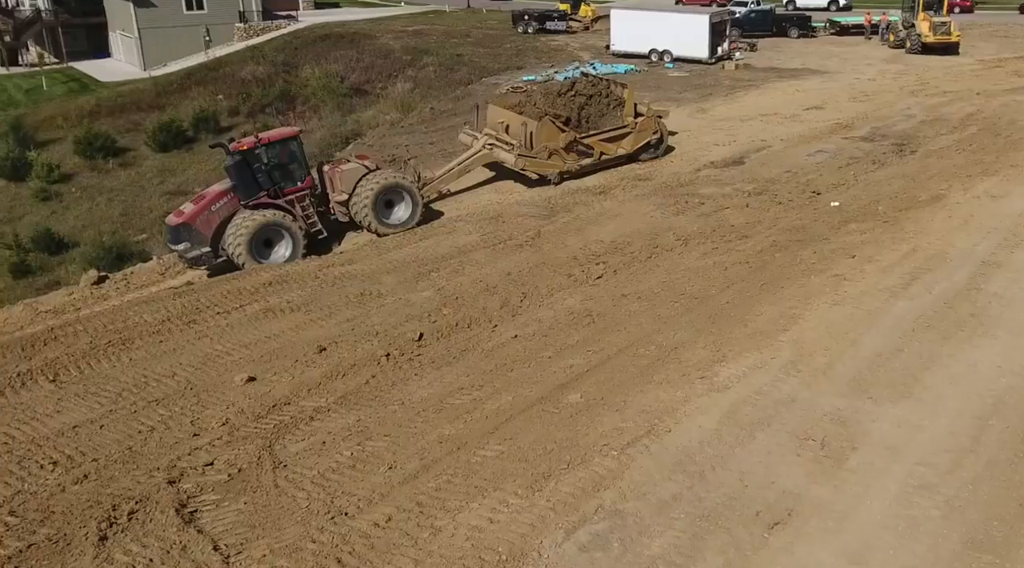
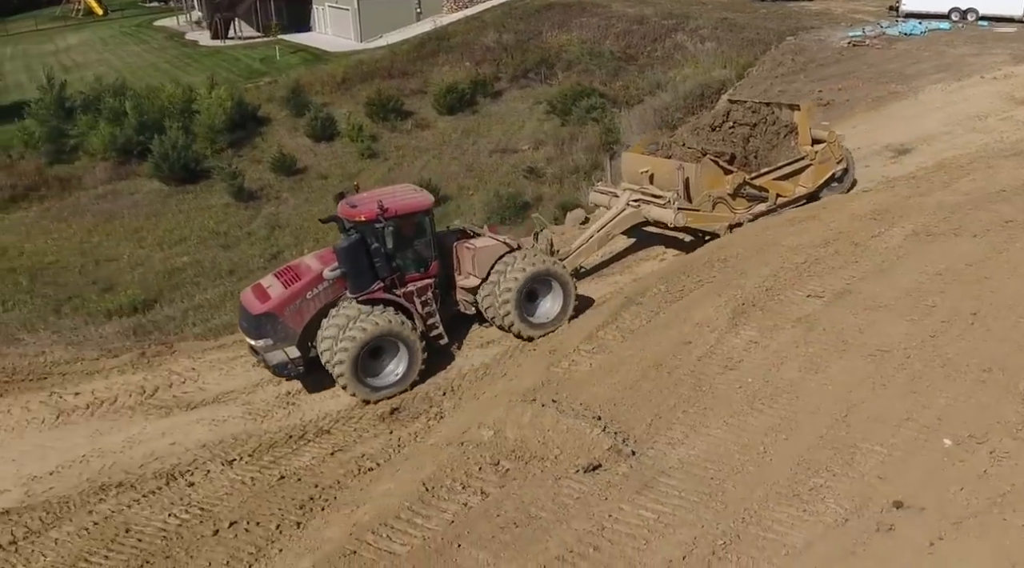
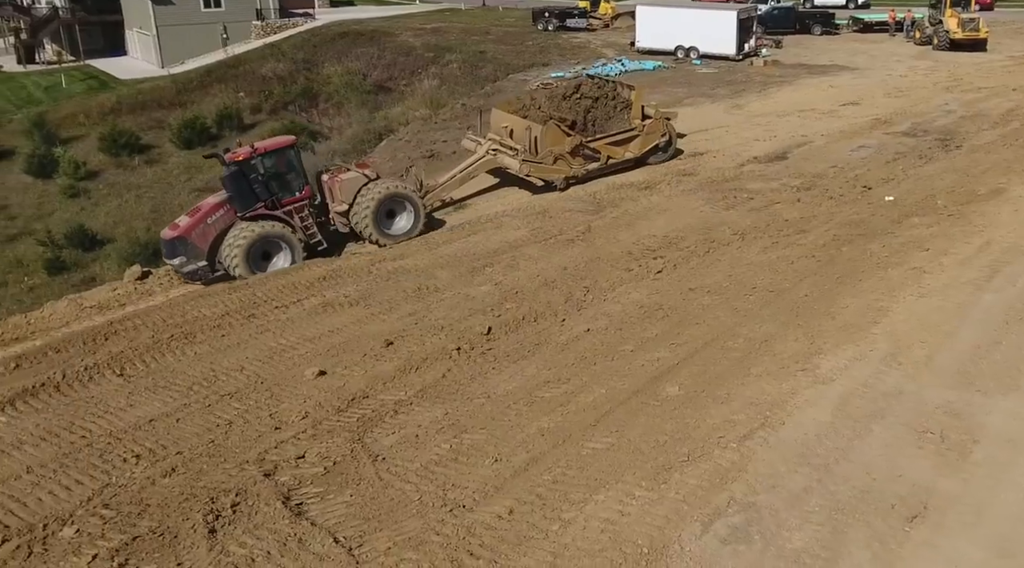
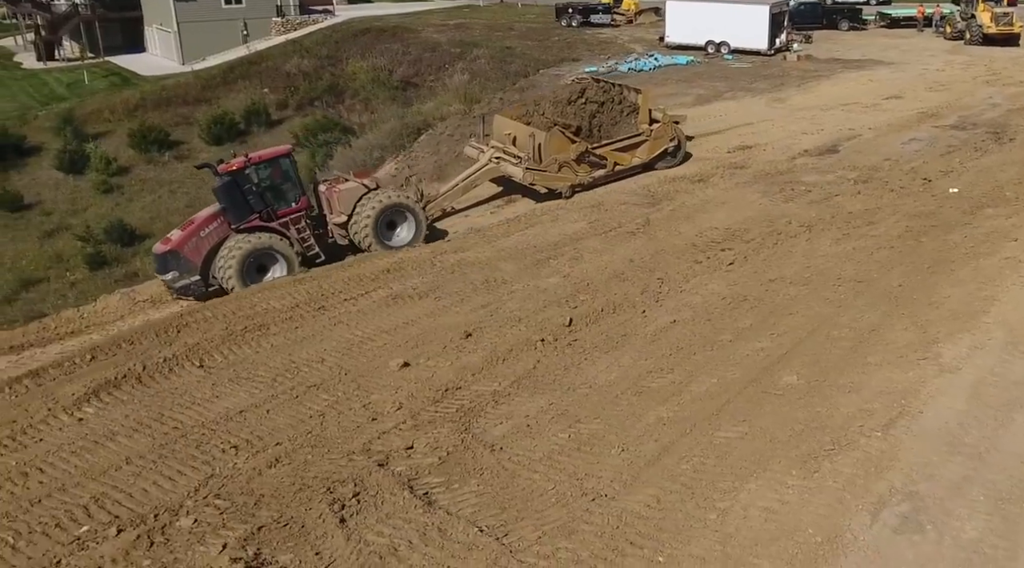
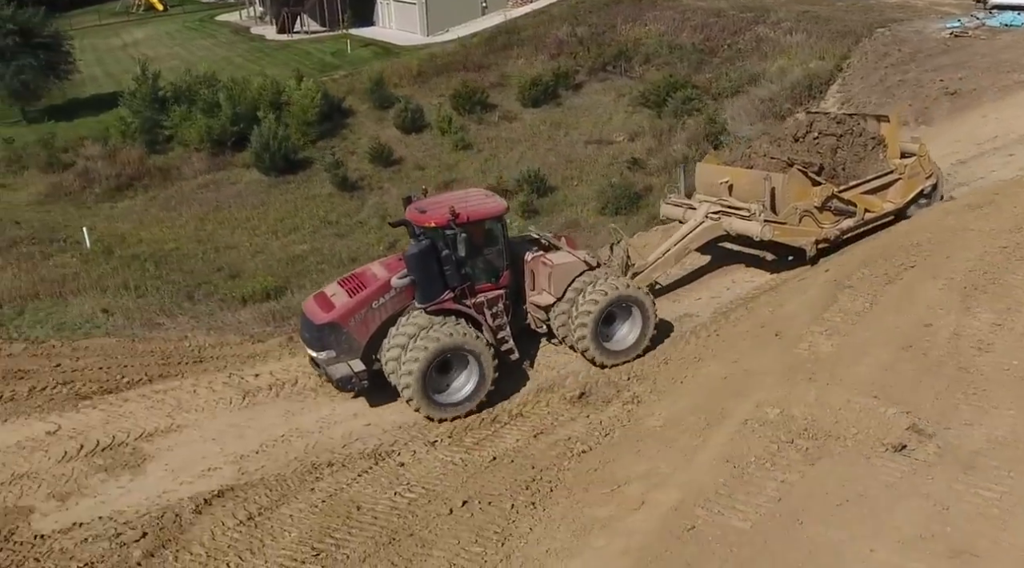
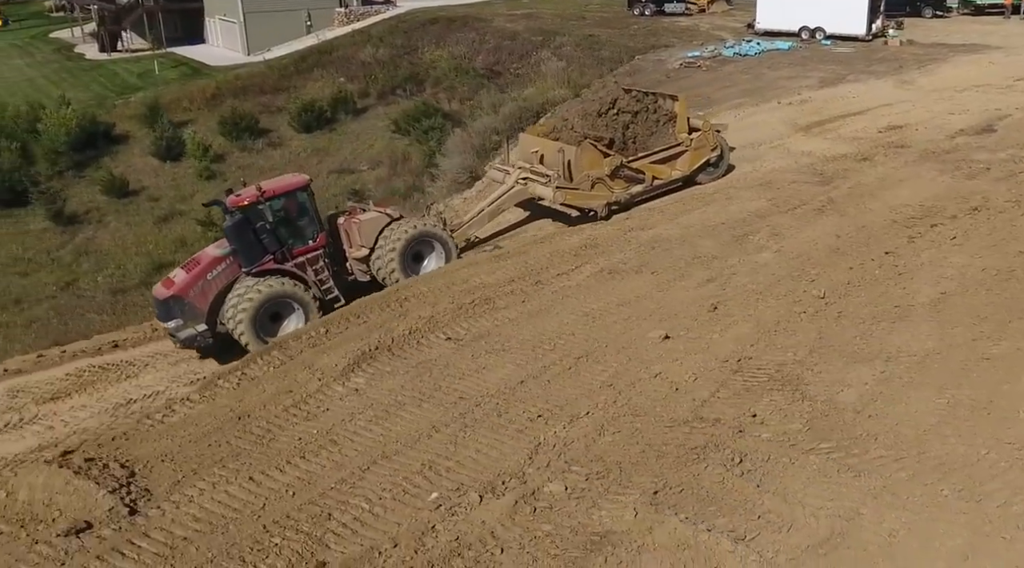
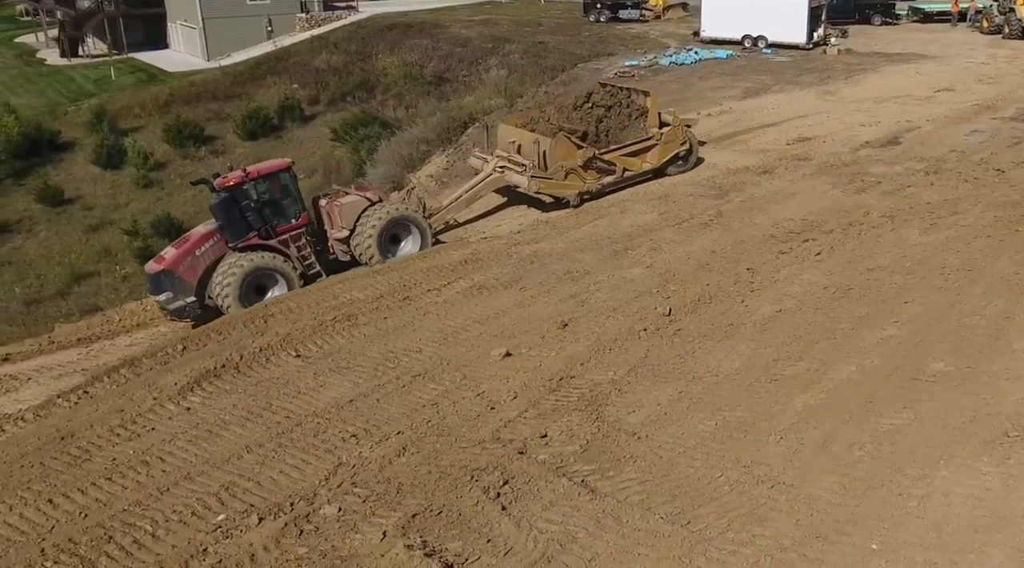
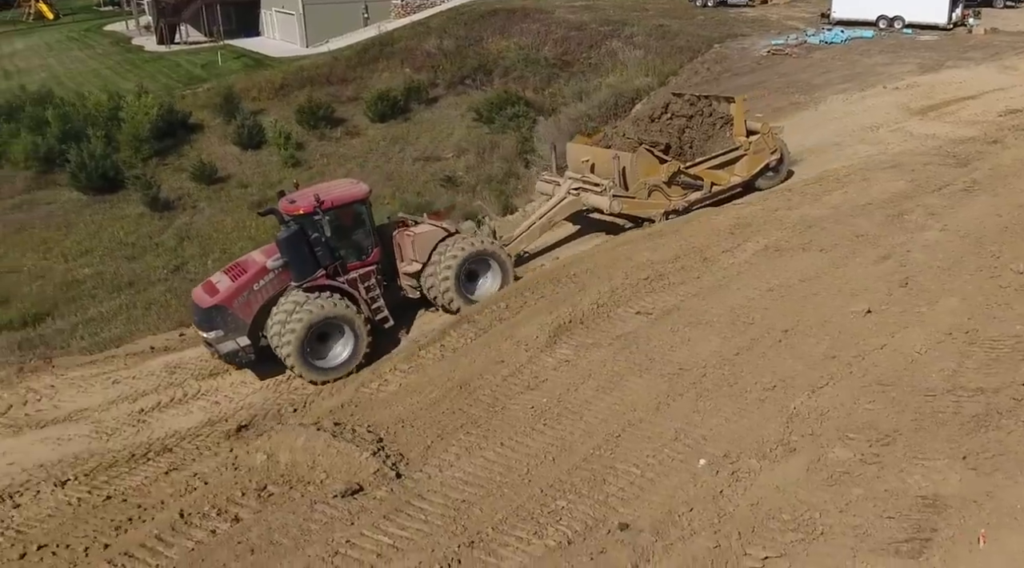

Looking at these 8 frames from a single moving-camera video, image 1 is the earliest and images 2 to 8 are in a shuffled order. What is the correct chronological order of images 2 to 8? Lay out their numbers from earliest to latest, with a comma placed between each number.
3, 4, 7, 6, 8, 2, 5
